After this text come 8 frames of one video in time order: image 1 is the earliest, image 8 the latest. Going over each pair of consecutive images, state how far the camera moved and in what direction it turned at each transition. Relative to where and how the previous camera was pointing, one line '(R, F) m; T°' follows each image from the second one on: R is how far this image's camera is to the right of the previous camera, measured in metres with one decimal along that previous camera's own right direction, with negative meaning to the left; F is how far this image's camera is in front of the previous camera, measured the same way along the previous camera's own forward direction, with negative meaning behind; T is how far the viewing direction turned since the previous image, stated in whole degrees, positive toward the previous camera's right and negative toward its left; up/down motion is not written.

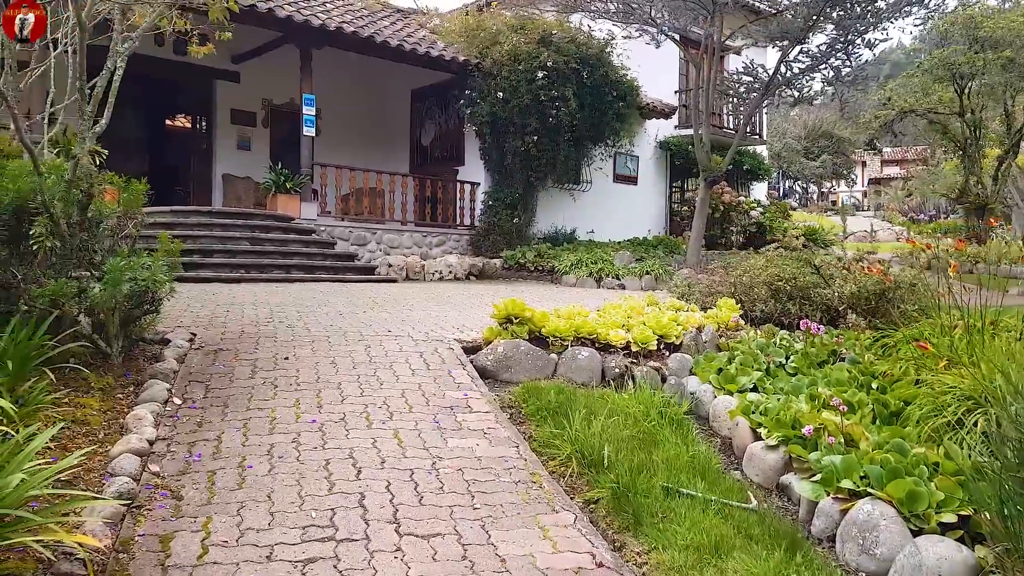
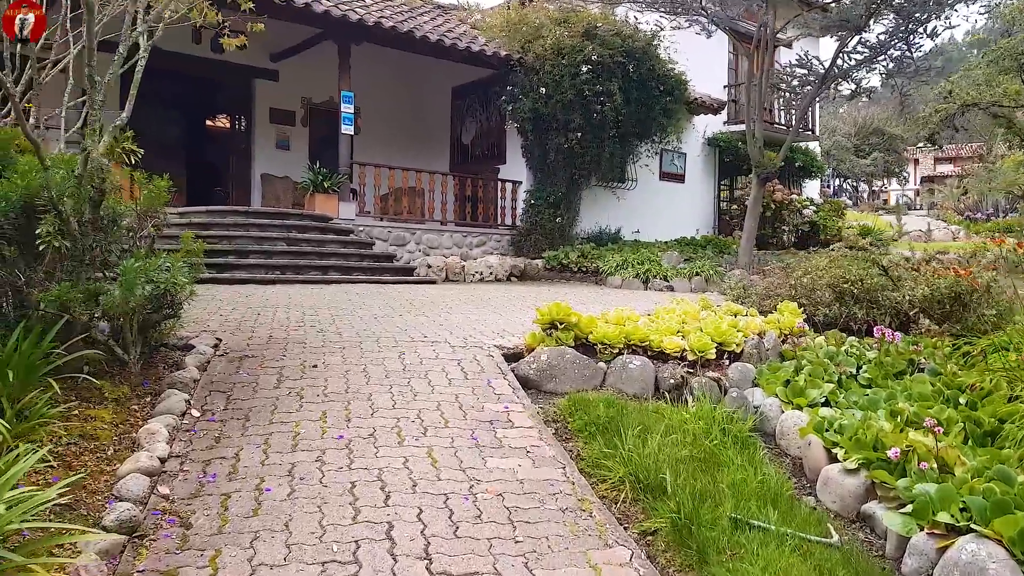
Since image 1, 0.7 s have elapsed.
(0.0, +0.3) m; -3°
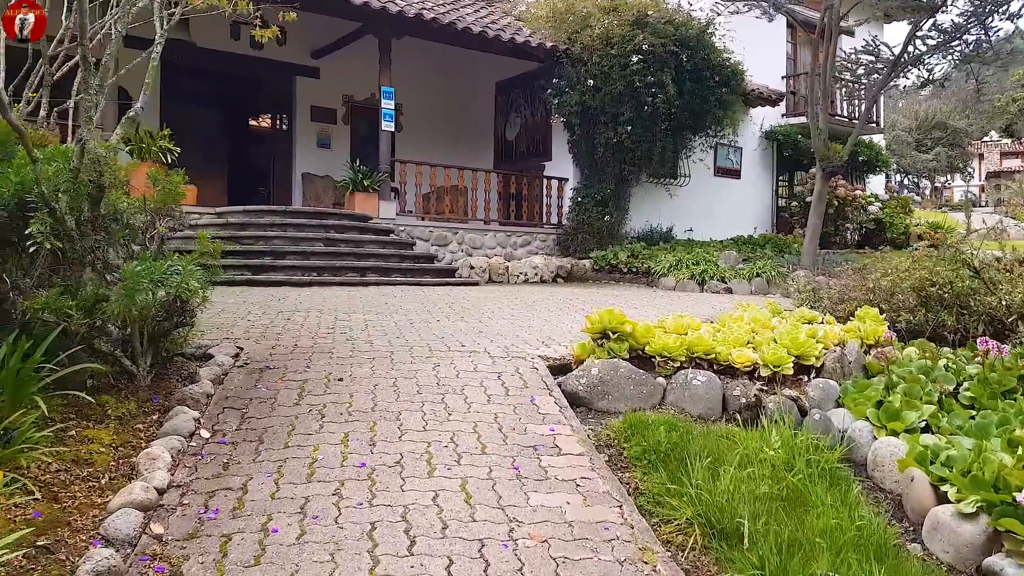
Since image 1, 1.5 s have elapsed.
(0.0, +0.4) m; -3°
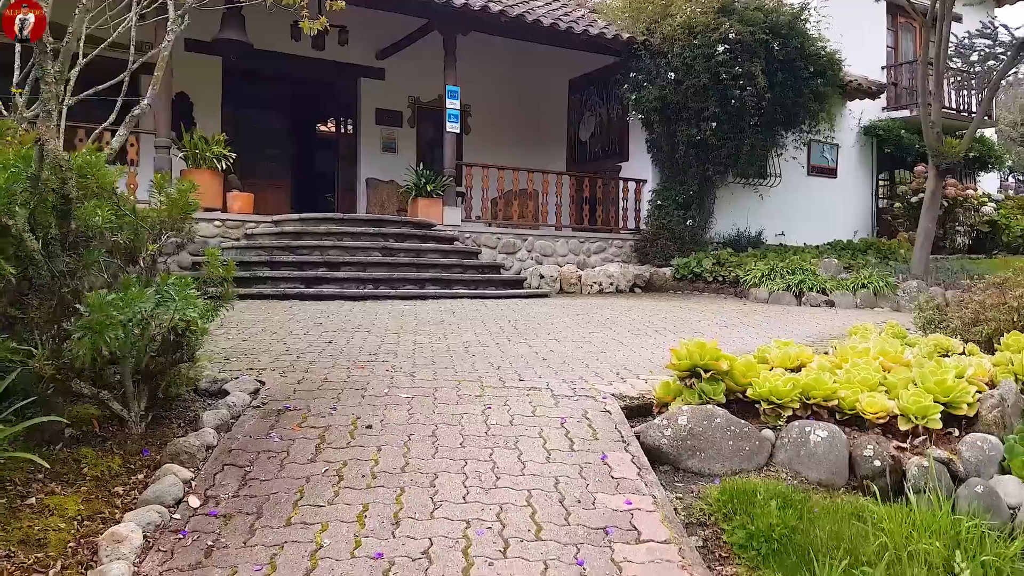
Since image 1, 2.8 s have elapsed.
(0.0, +0.7) m; -6°
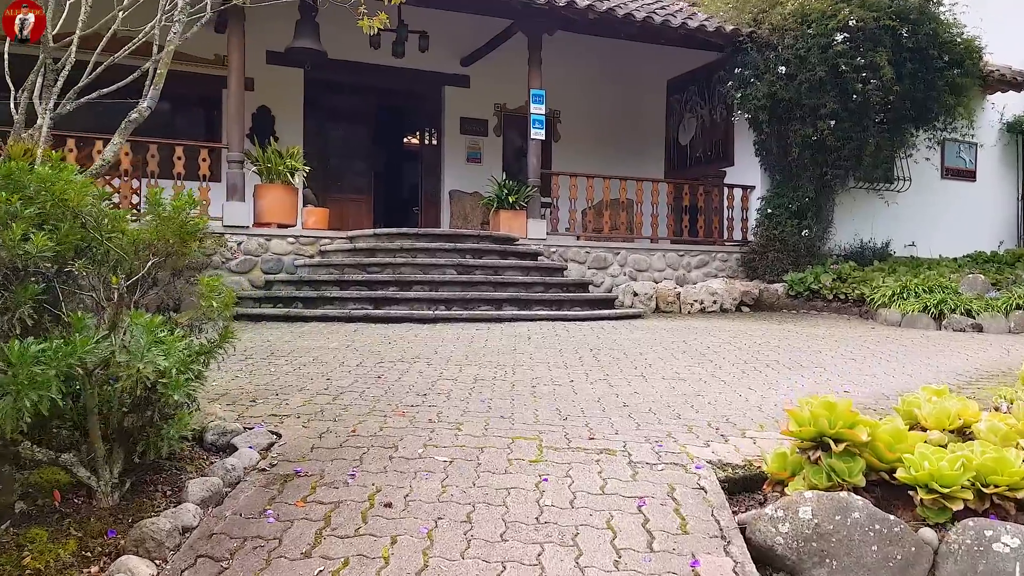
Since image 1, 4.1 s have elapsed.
(+0.1, +0.7) m; -8°
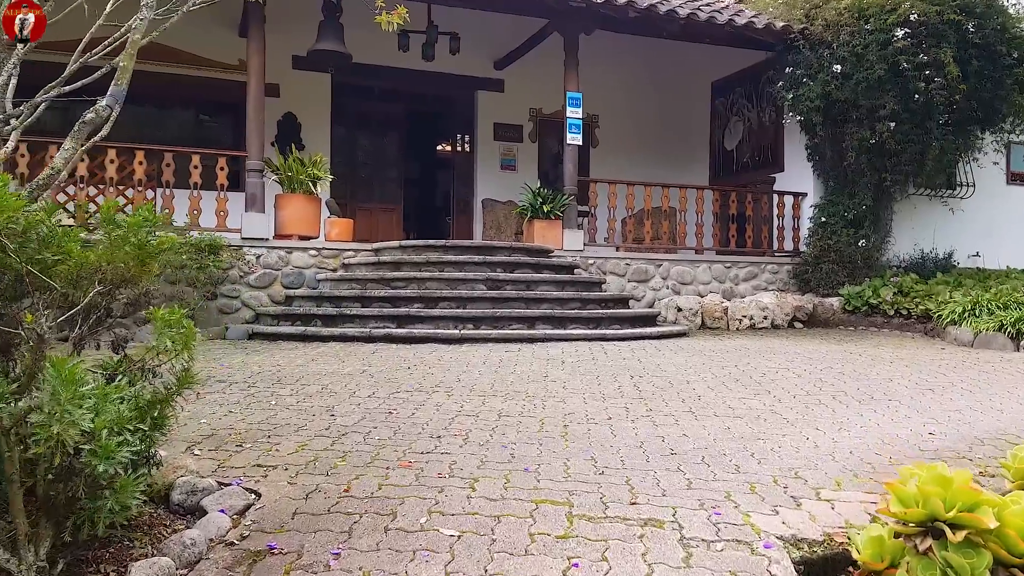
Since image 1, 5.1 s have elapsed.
(0.0, +0.5) m; -3°
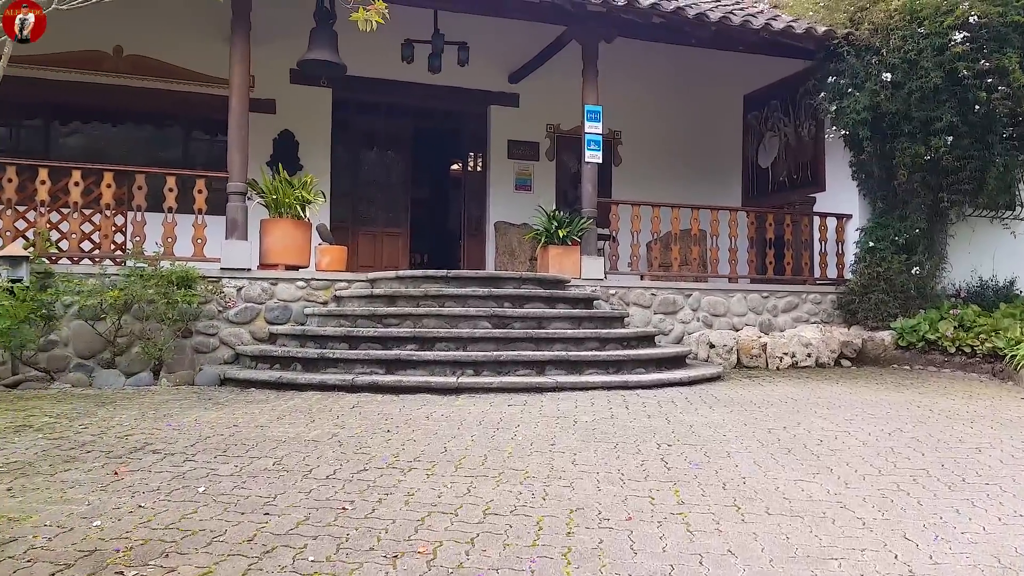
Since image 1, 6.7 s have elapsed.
(+0.1, +0.8) m; -2°
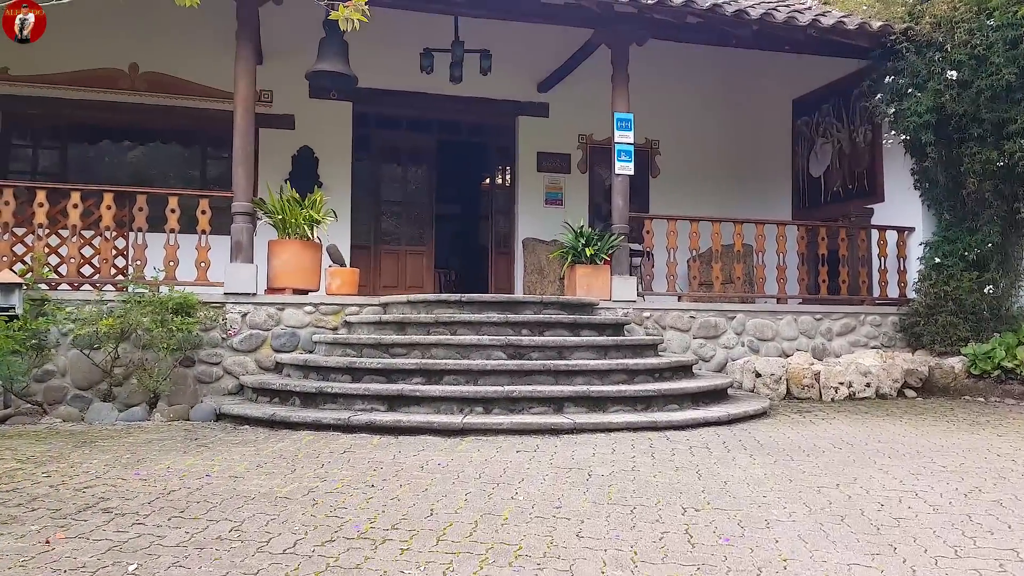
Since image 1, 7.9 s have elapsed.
(+0.2, +0.5) m; -4°
